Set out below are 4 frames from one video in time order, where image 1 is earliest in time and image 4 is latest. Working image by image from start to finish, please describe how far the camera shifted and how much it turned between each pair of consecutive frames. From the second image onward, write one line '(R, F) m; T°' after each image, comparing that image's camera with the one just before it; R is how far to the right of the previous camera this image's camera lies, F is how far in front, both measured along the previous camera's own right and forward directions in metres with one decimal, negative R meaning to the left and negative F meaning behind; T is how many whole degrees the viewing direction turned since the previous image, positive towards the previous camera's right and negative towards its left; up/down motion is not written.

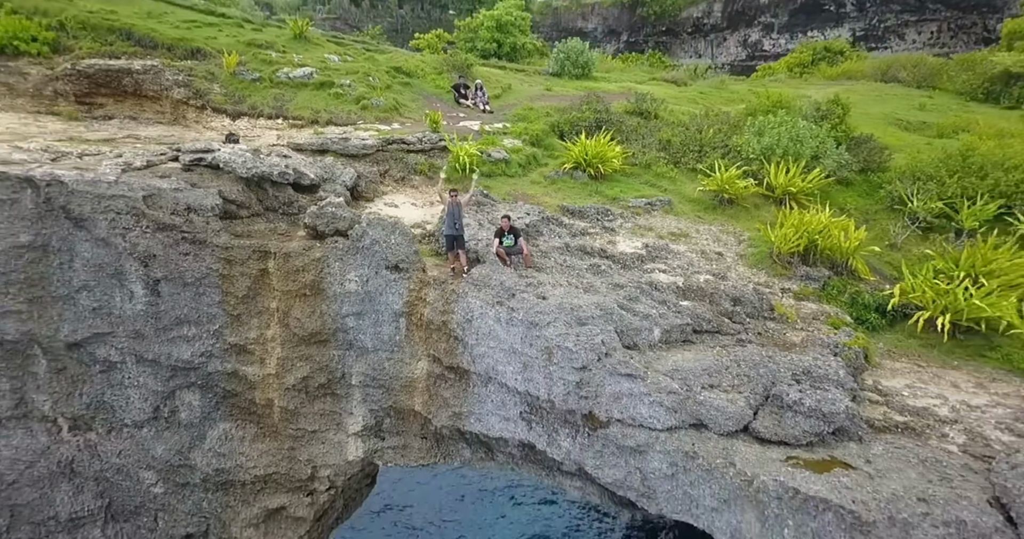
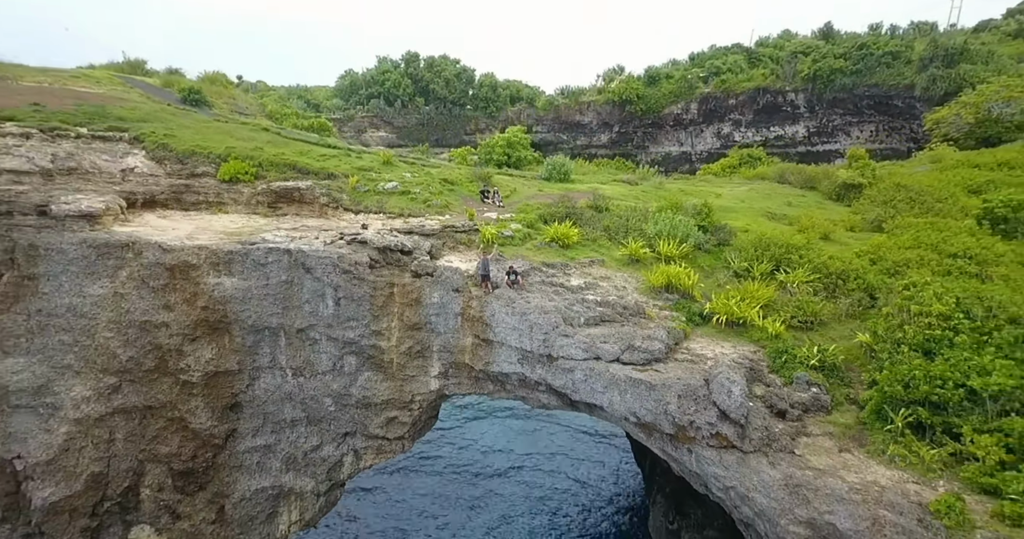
(+0.1, -4.9) m; -1°
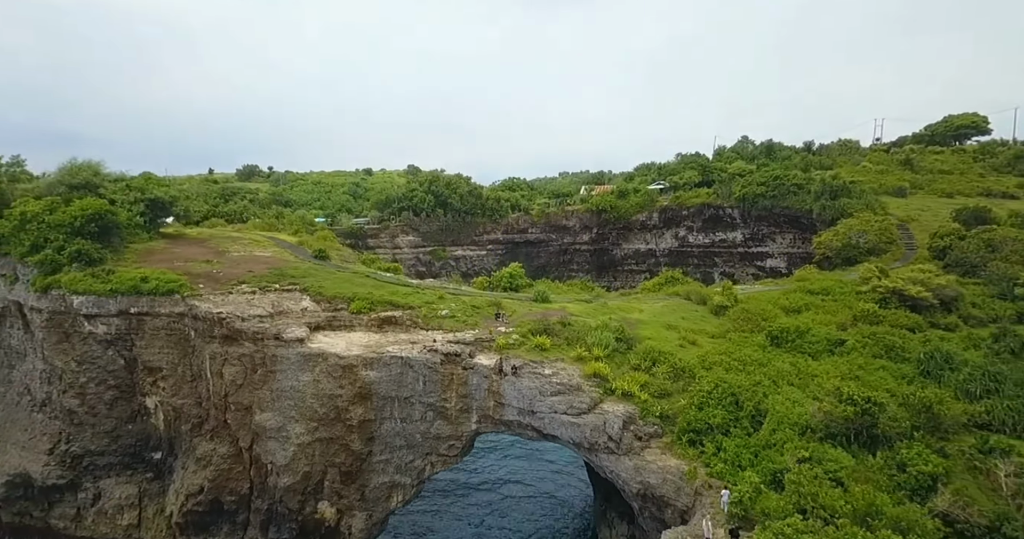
(-0.1, -9.3) m; 0°
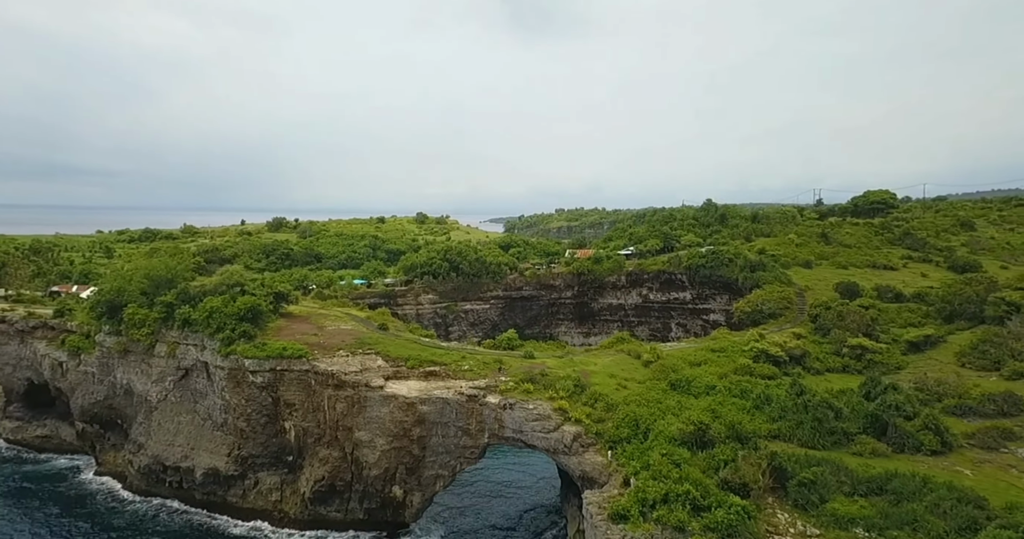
(+0.1, -12.2) m; 0°
